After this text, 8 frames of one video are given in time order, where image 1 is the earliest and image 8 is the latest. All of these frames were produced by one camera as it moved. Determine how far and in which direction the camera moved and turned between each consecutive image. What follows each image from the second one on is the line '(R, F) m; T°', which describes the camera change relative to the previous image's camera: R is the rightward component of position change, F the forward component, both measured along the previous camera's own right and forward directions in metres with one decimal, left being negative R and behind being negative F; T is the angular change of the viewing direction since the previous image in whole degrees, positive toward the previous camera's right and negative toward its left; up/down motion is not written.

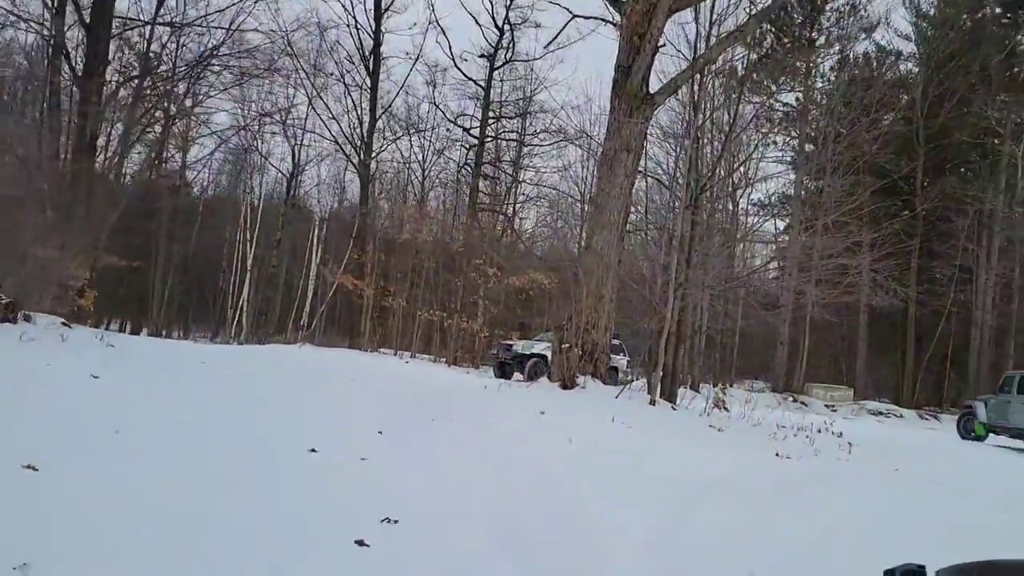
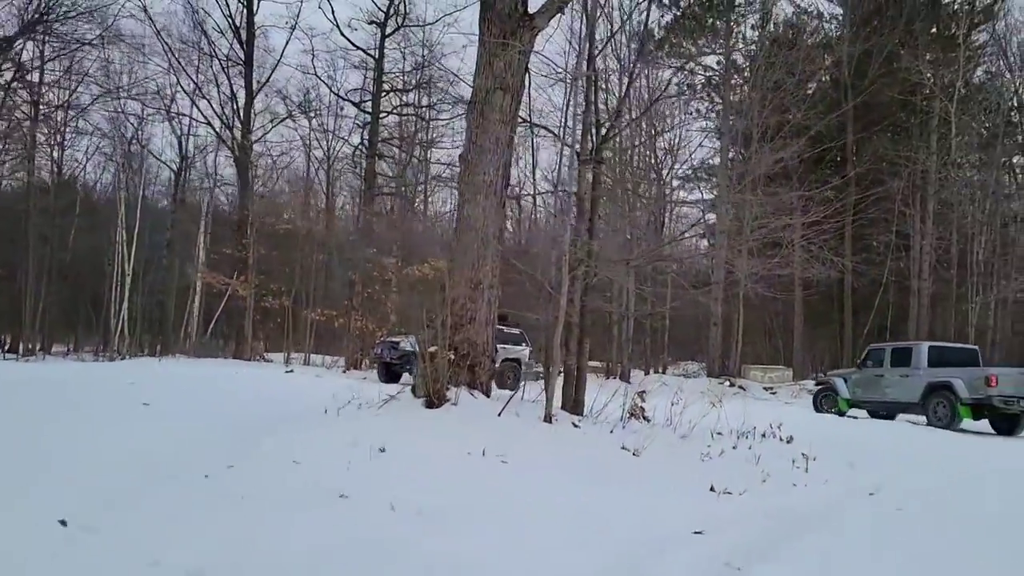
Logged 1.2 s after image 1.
(+0.7, +2.2) m; +4°
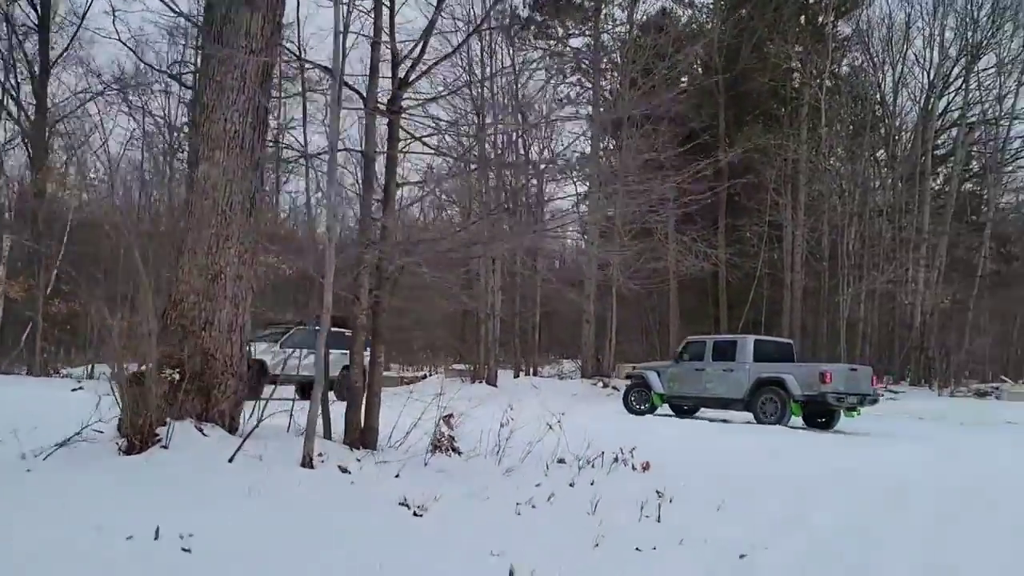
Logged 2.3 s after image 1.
(+0.8, +1.8) m; +7°
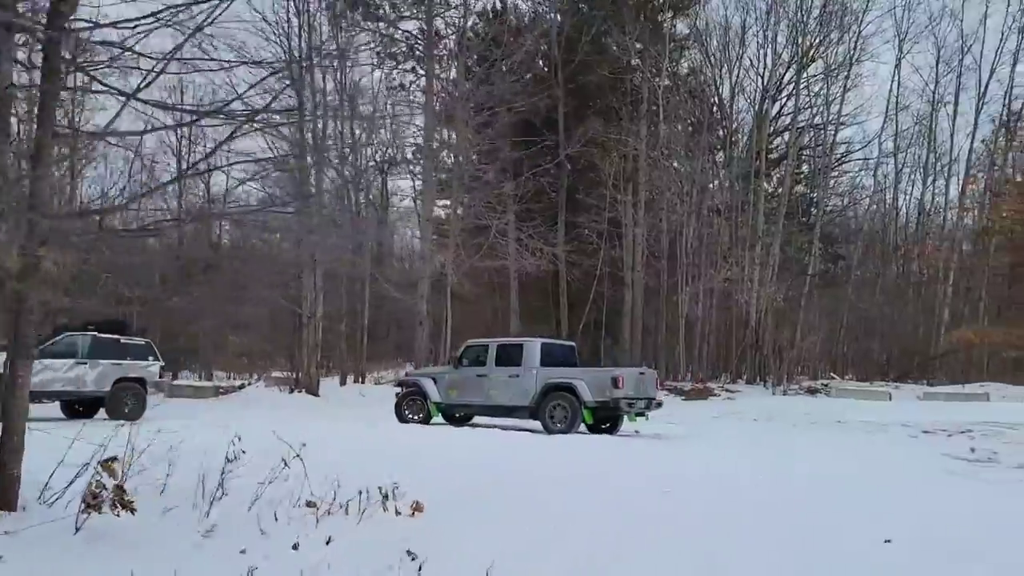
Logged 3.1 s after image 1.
(+0.7, +1.4) m; +9°
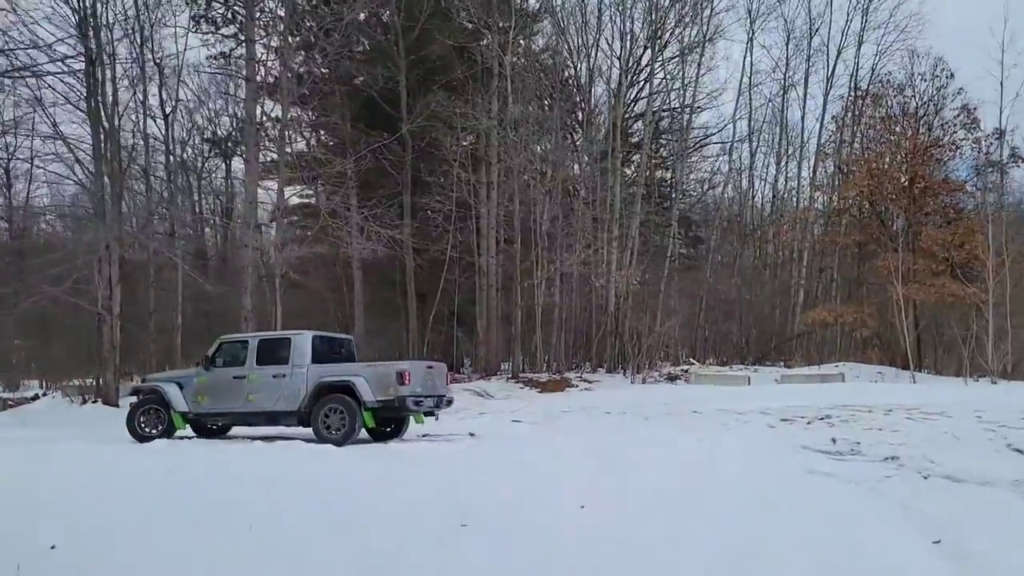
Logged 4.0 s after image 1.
(+0.8, +1.7) m; +8°
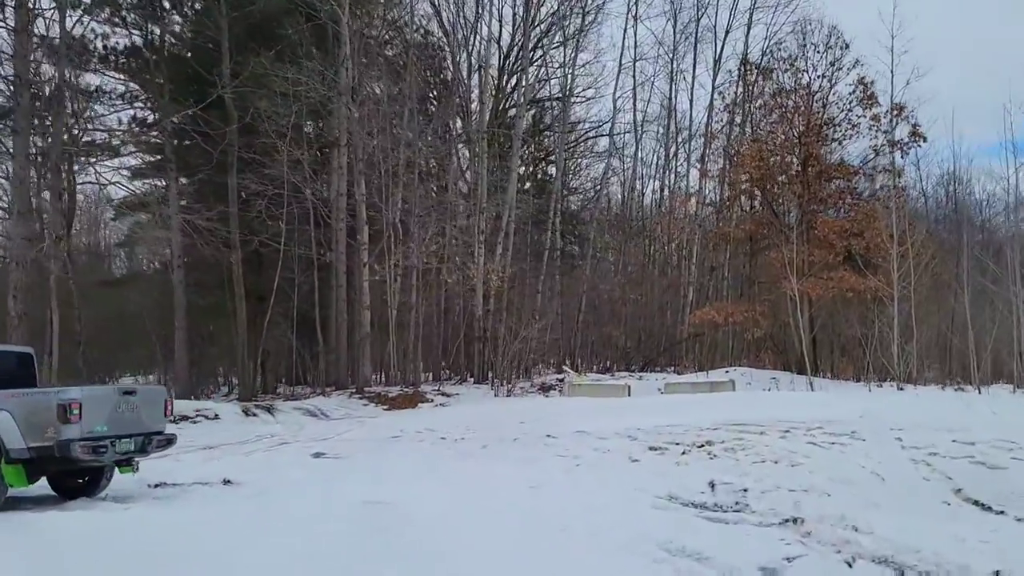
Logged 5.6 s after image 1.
(+1.2, +2.9) m; +6°
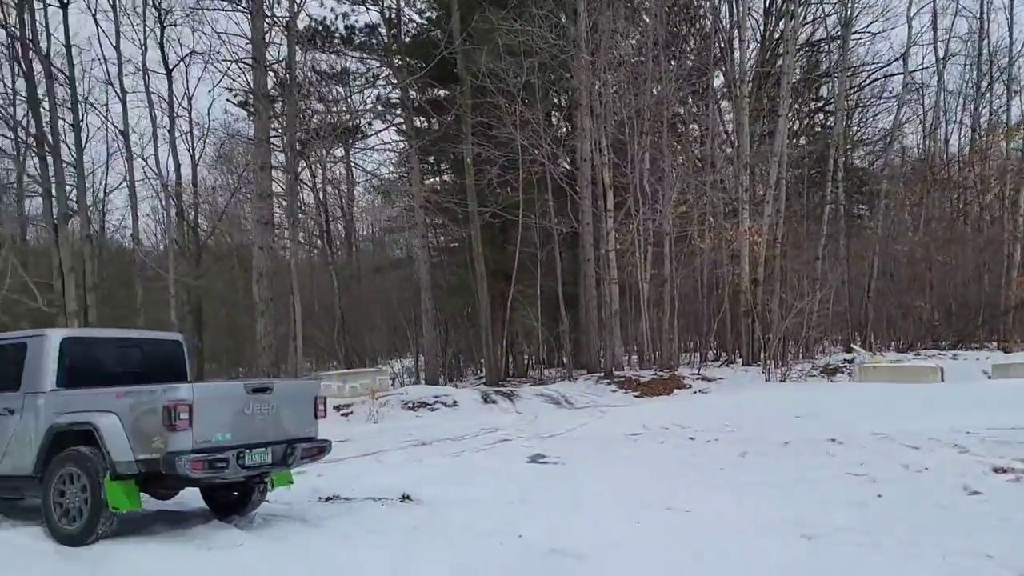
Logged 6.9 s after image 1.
(+0.1, +2.2) m; -18°
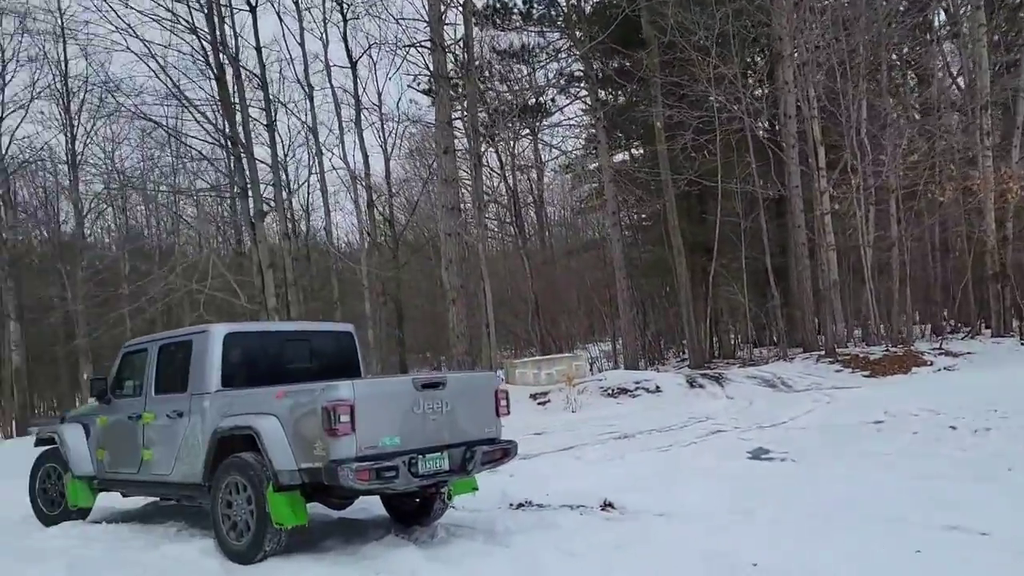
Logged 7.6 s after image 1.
(-0.1, +0.9) m; -13°
